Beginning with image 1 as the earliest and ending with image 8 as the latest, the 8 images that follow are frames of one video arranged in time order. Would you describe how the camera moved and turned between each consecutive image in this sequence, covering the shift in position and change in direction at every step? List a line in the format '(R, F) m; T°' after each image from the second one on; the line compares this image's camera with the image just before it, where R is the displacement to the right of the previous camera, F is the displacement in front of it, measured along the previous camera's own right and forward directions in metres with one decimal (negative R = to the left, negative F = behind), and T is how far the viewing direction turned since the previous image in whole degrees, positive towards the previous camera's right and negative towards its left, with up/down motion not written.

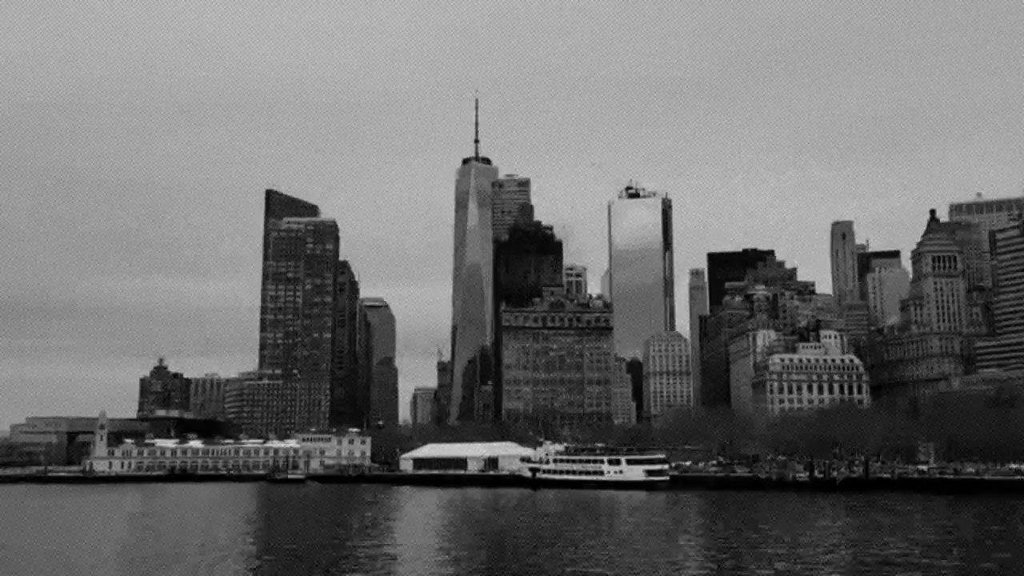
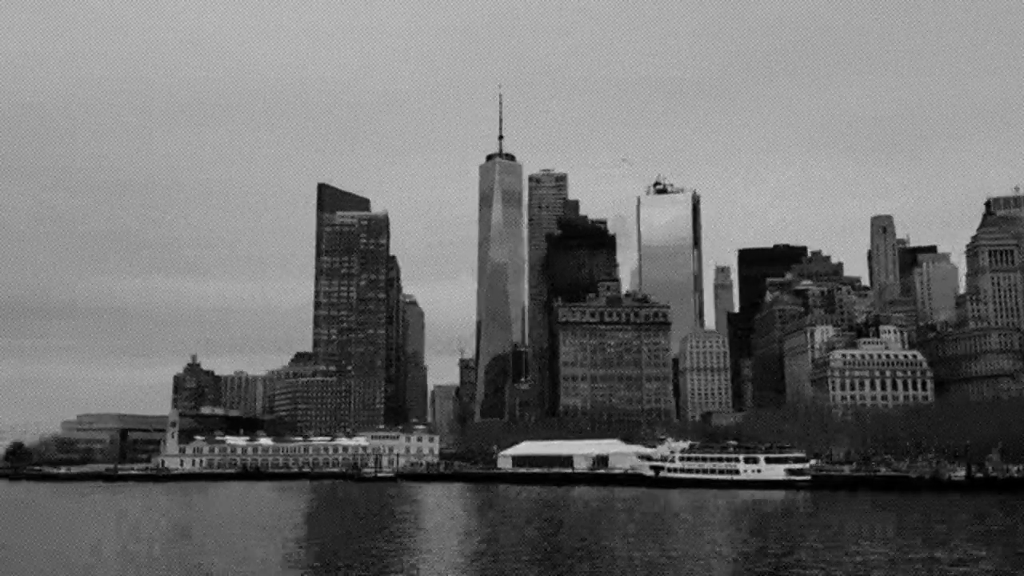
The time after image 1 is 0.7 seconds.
(-15.4, +9.6) m; 0°
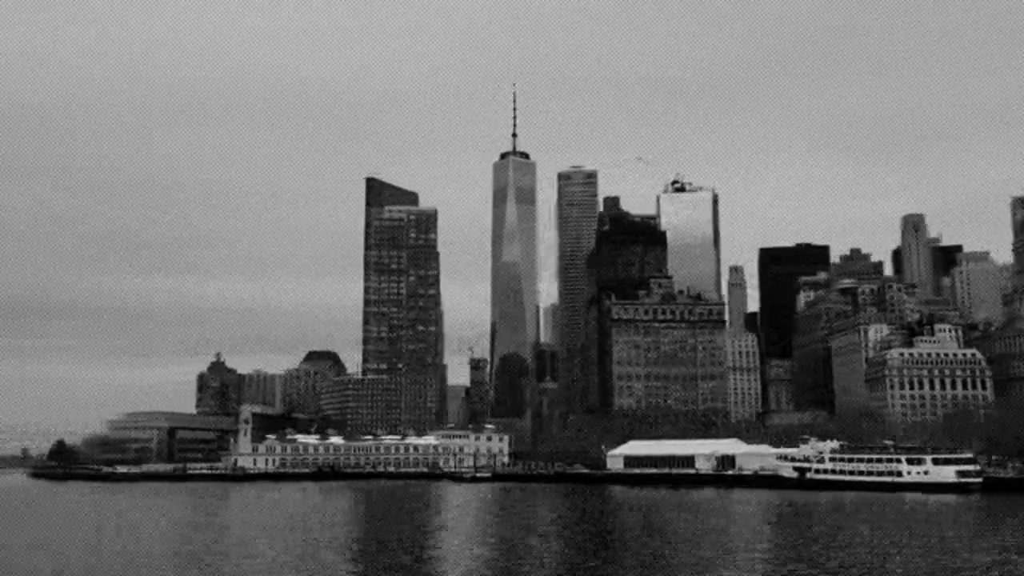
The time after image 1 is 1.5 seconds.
(-14.0, +7.7) m; 0°
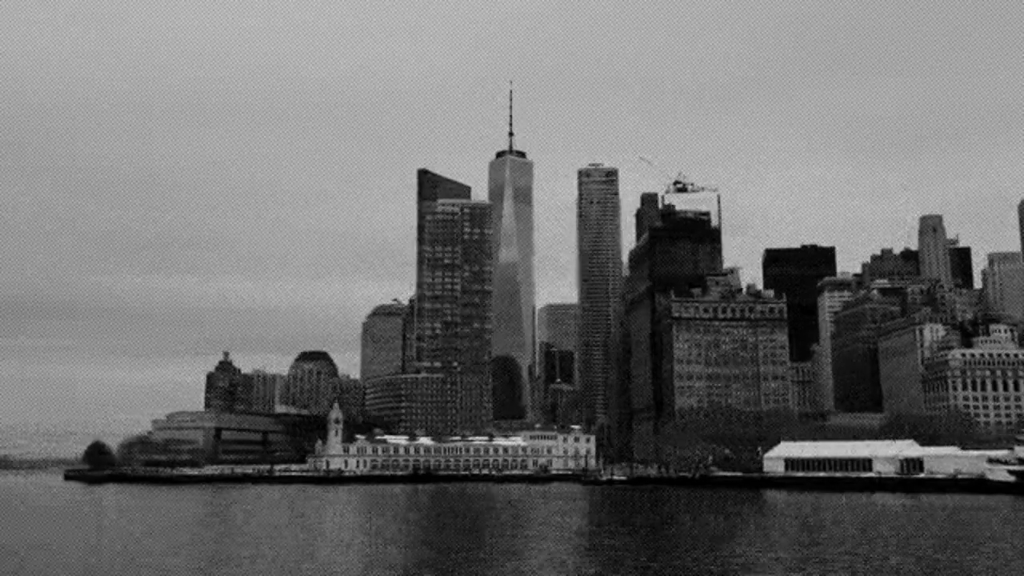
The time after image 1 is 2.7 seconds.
(-17.3, +9.3) m; 0°
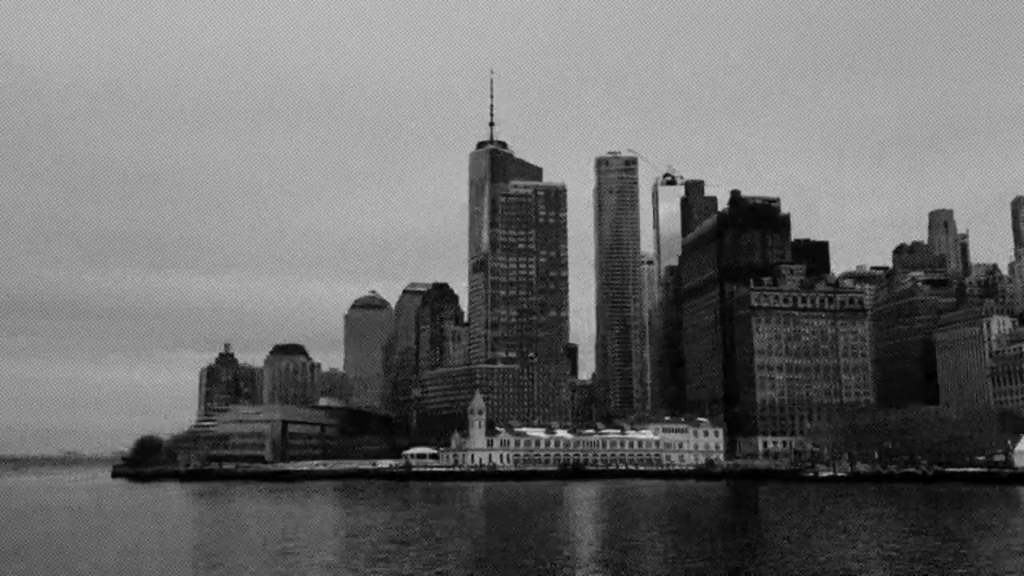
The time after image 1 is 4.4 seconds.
(-26.0, +13.3) m; +2°
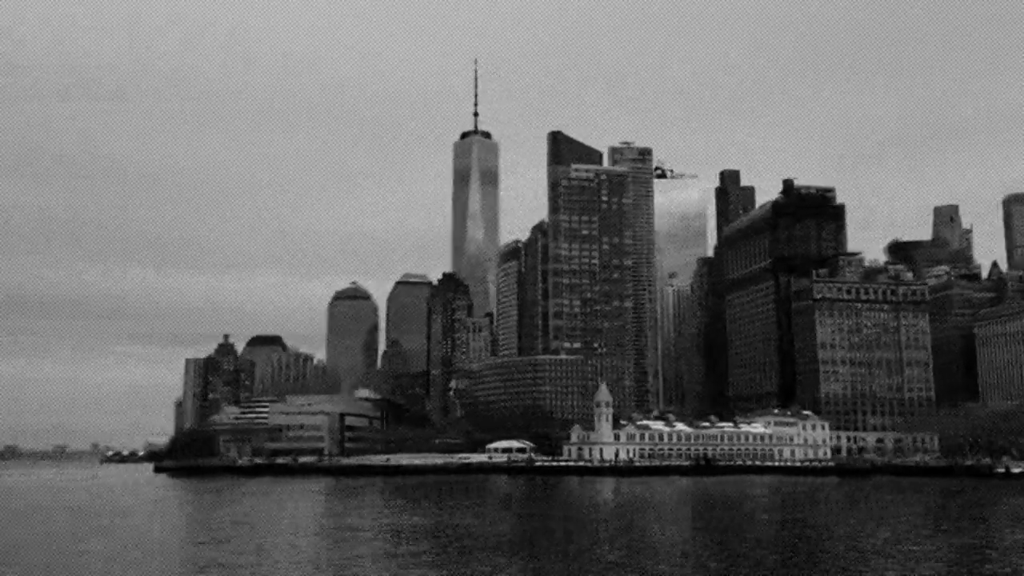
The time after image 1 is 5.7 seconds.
(-20.1, +9.0) m; +1°
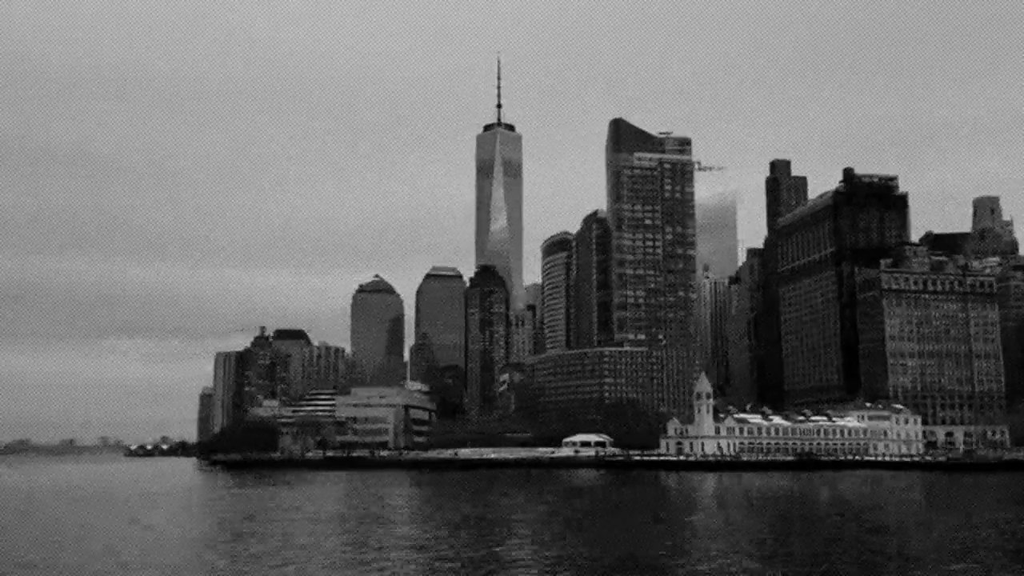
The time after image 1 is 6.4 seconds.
(-9.6, +4.5) m; -1°
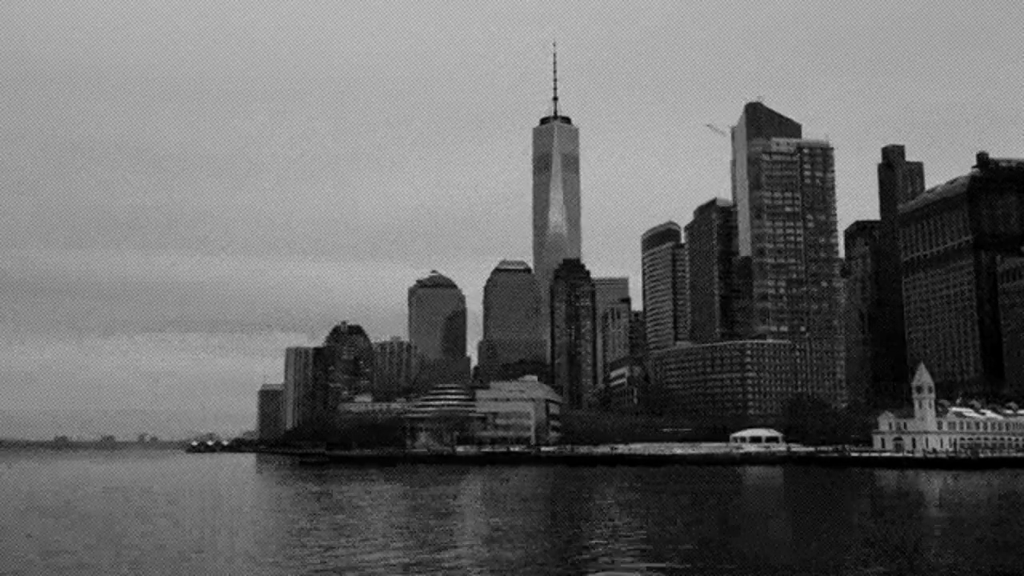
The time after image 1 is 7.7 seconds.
(-18.7, +5.7) m; -3°
